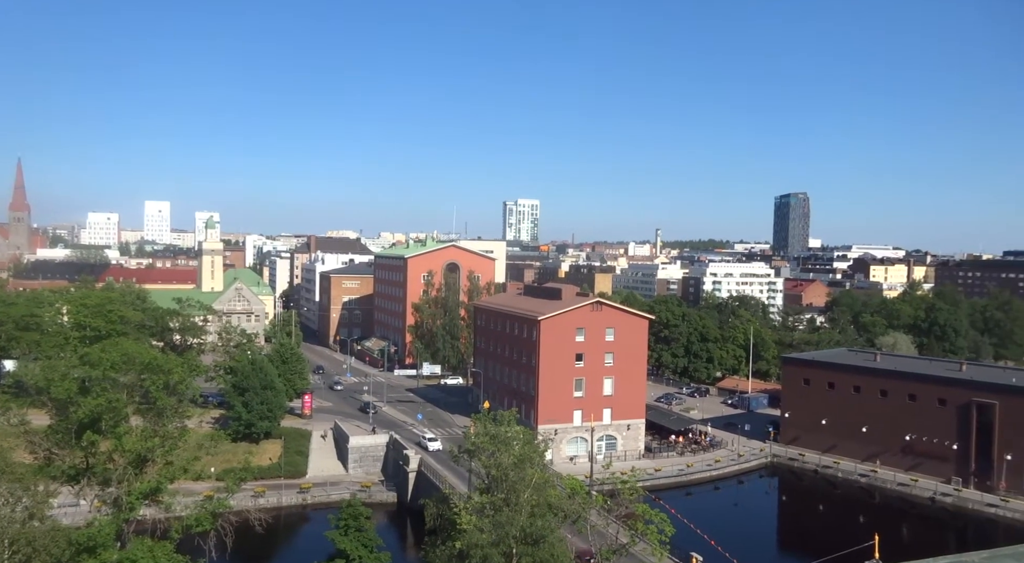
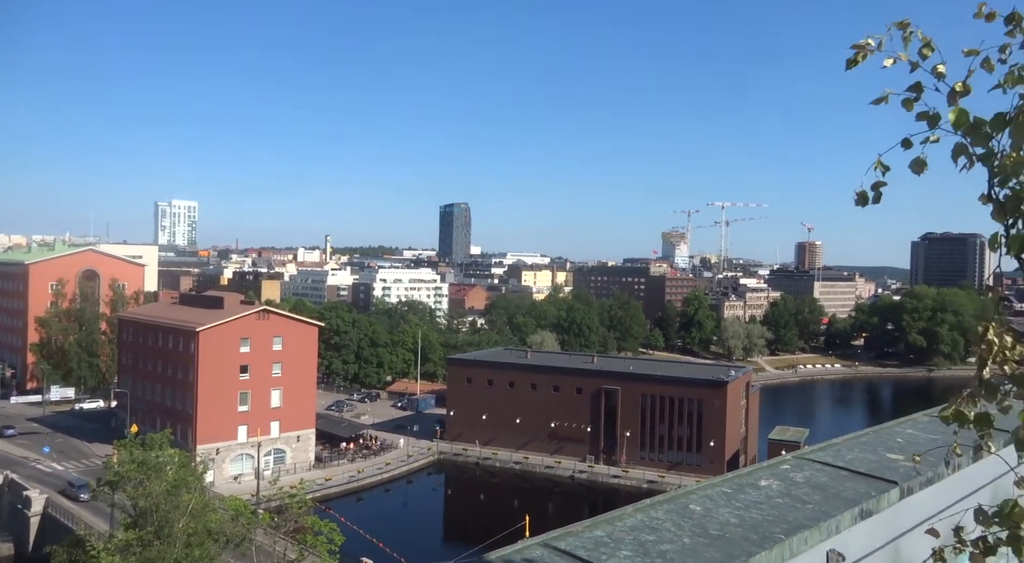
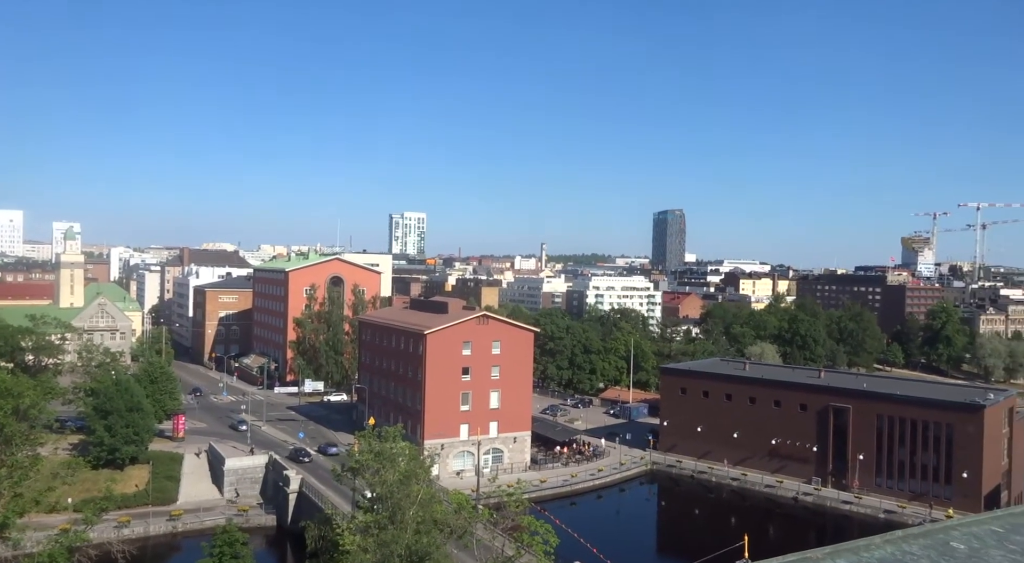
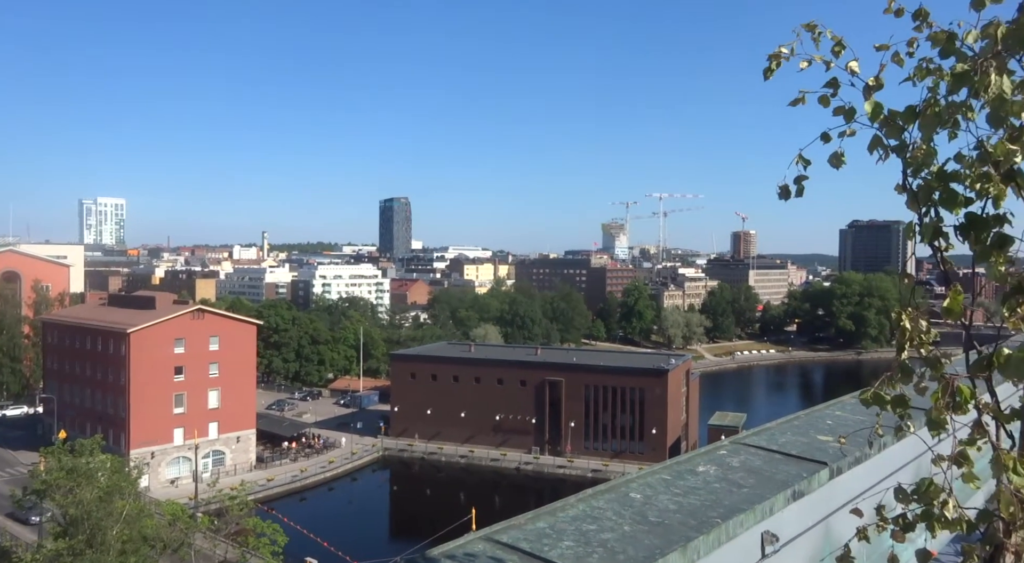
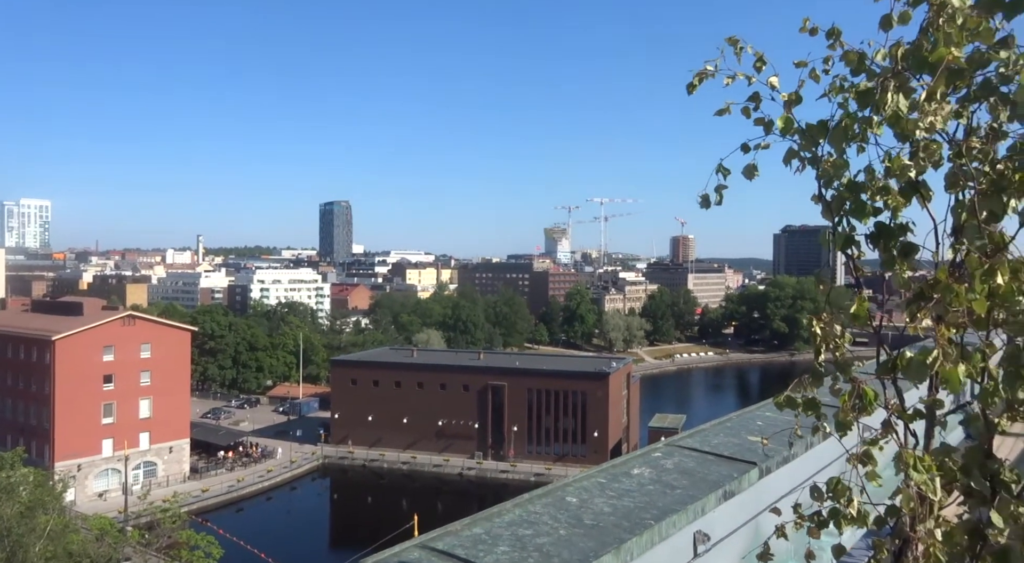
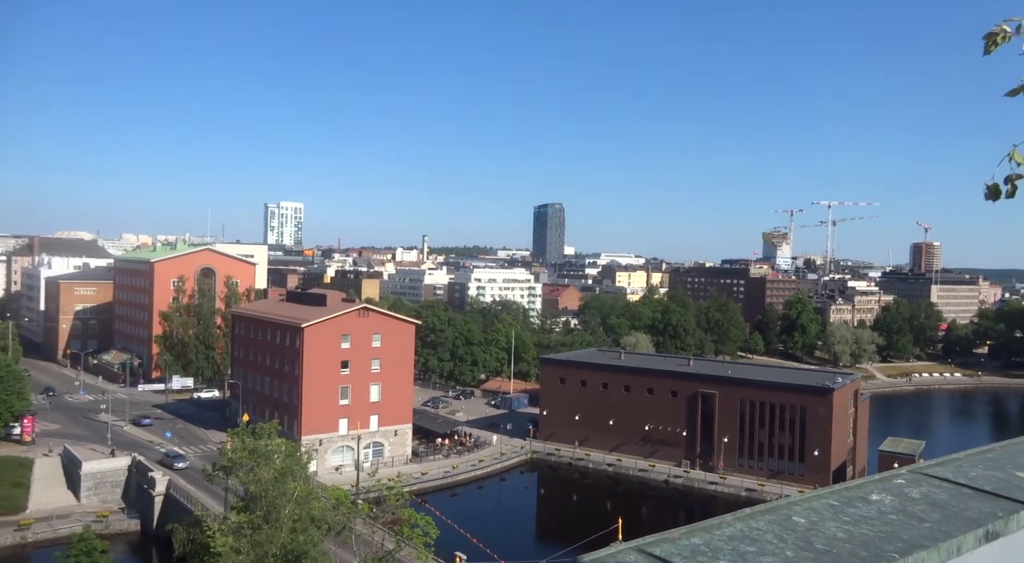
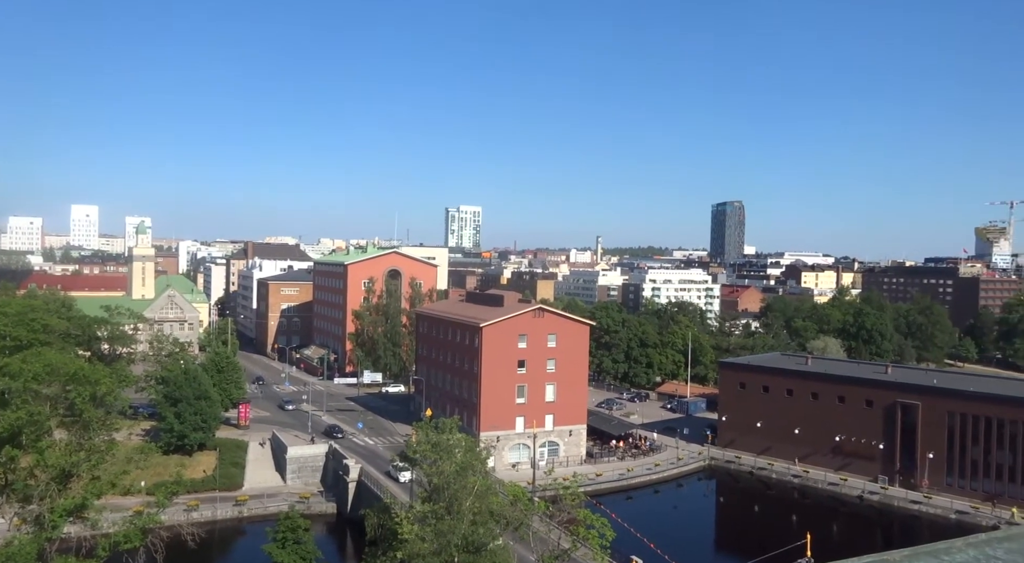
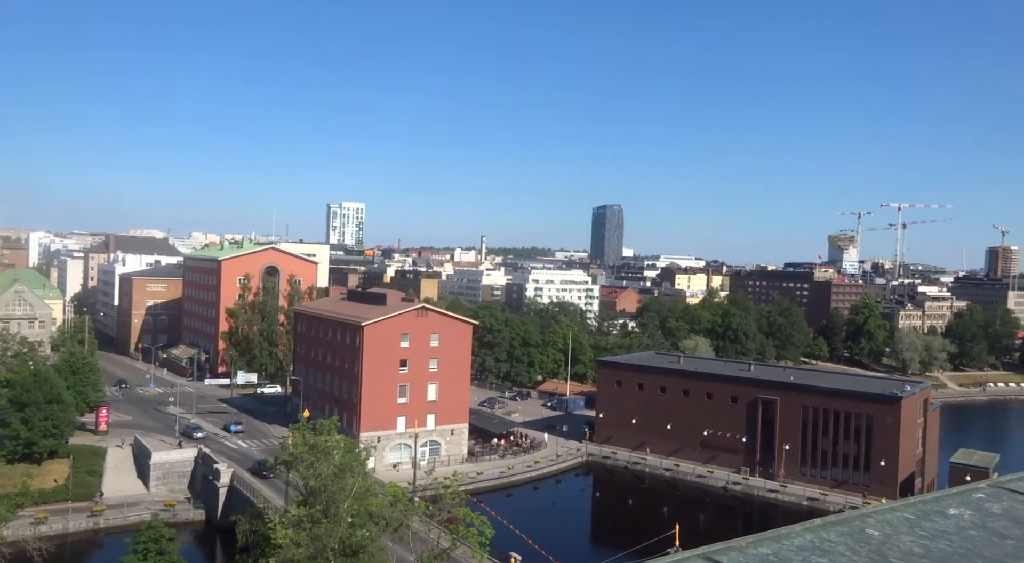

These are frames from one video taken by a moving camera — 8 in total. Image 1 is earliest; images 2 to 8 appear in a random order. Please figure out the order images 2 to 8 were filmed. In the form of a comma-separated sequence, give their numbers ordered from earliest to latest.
7, 3, 8, 6, 2, 4, 5
